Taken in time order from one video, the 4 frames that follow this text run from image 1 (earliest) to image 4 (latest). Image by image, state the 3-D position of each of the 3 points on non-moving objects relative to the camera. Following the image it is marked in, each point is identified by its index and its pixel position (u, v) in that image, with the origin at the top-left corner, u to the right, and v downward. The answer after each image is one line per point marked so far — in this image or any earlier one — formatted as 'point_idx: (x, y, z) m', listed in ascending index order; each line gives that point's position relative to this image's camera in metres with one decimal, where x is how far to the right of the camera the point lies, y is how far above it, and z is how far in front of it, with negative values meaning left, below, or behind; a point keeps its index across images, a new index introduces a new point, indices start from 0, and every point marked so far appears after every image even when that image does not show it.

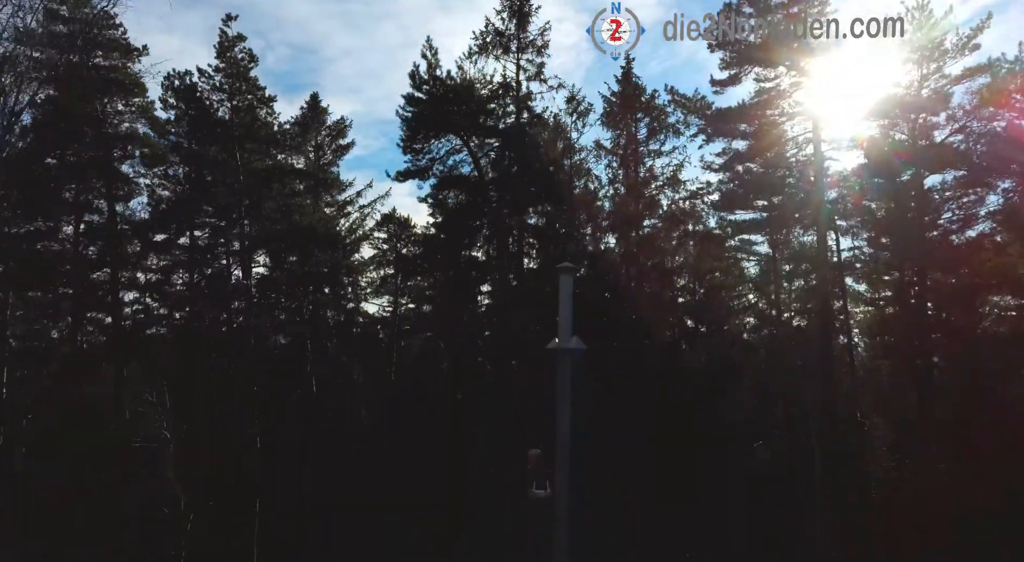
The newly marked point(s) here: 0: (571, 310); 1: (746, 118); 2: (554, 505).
0: (+0.6, -0.2, +7.7) m
1: (+5.2, +3.7, +17.2) m
2: (+0.4, -2.2, +7.5) m
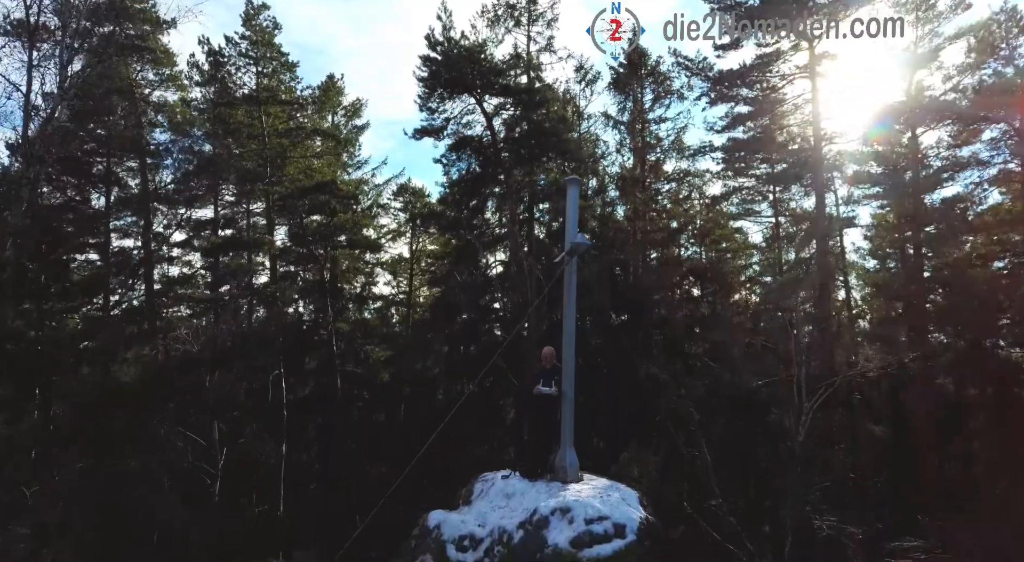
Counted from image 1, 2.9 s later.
0: (+0.7, +0.8, +8.4) m
1: (+5.5, +4.7, +17.9) m
2: (+0.5, -1.2, +8.2) m
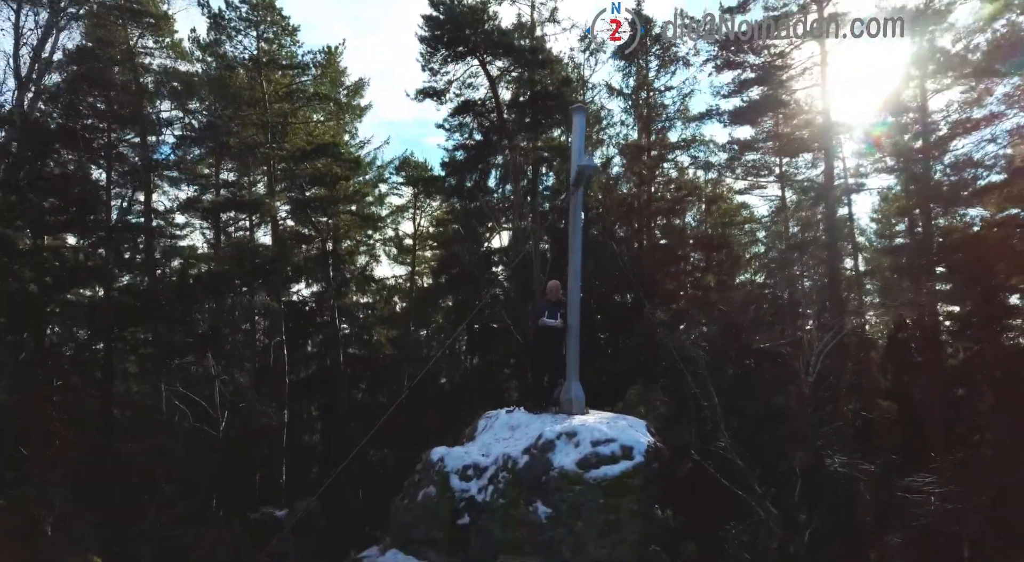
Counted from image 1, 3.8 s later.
0: (+0.8, +1.5, +8.2) m
1: (+5.6, +5.4, +17.6) m
2: (+0.6, -0.5, +8.0) m
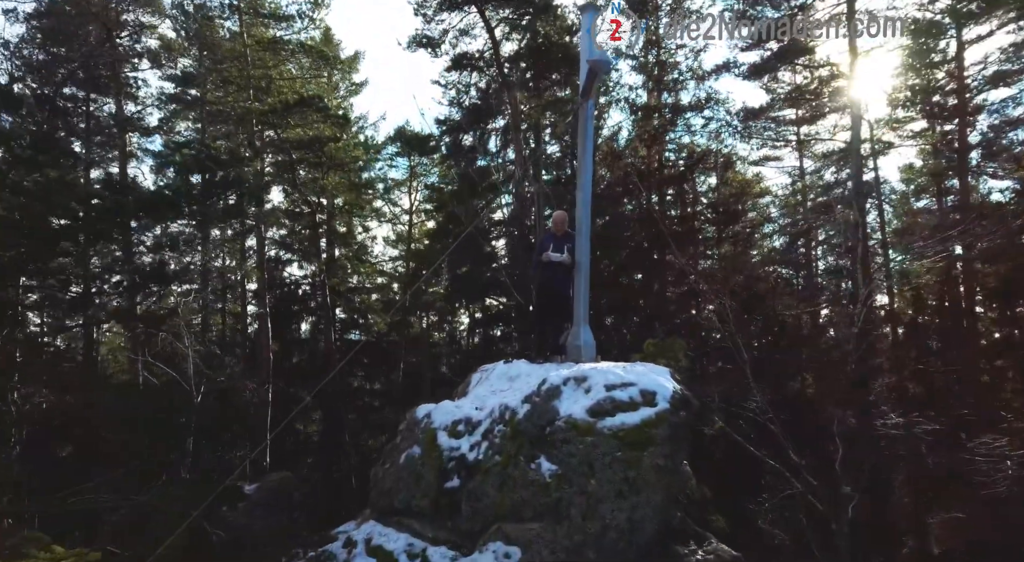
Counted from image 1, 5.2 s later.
0: (+0.8, +2.1, +7.1) m
1: (+5.6, +6.1, +16.5) m
2: (+0.6, +0.2, +6.9) m
